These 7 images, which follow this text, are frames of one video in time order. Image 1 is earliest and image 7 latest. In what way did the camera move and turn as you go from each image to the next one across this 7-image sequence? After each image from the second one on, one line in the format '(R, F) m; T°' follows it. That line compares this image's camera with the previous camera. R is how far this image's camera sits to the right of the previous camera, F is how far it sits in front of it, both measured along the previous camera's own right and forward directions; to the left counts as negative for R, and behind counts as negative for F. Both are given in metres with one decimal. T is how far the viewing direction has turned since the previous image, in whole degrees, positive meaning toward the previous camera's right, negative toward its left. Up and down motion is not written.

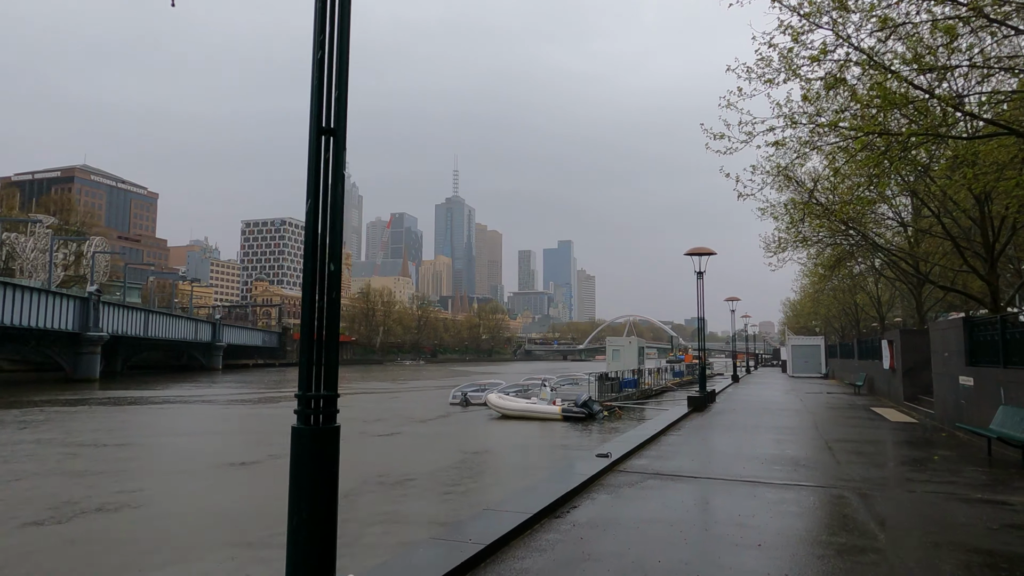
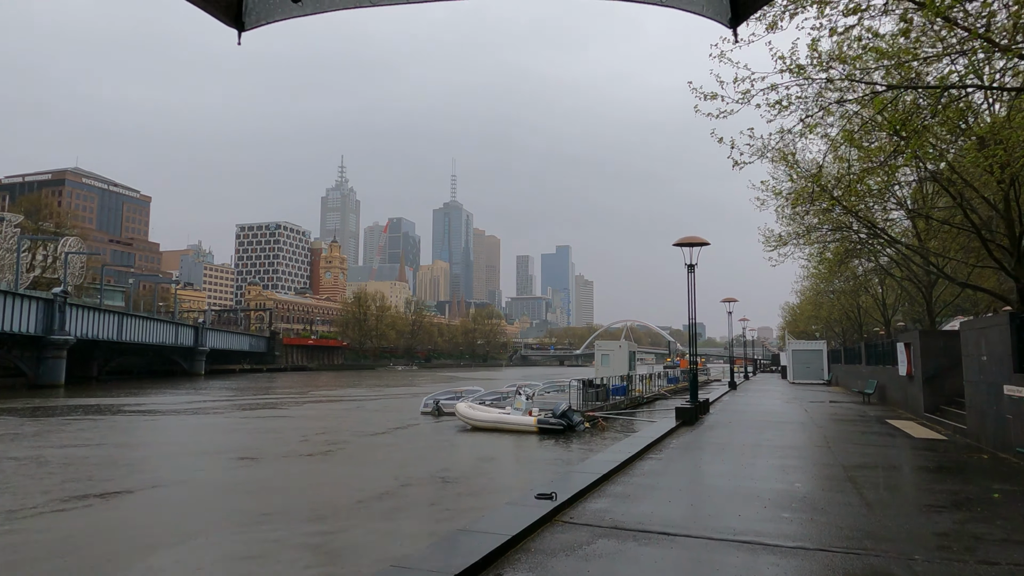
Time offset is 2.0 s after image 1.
(+0.8, +2.2) m; 0°
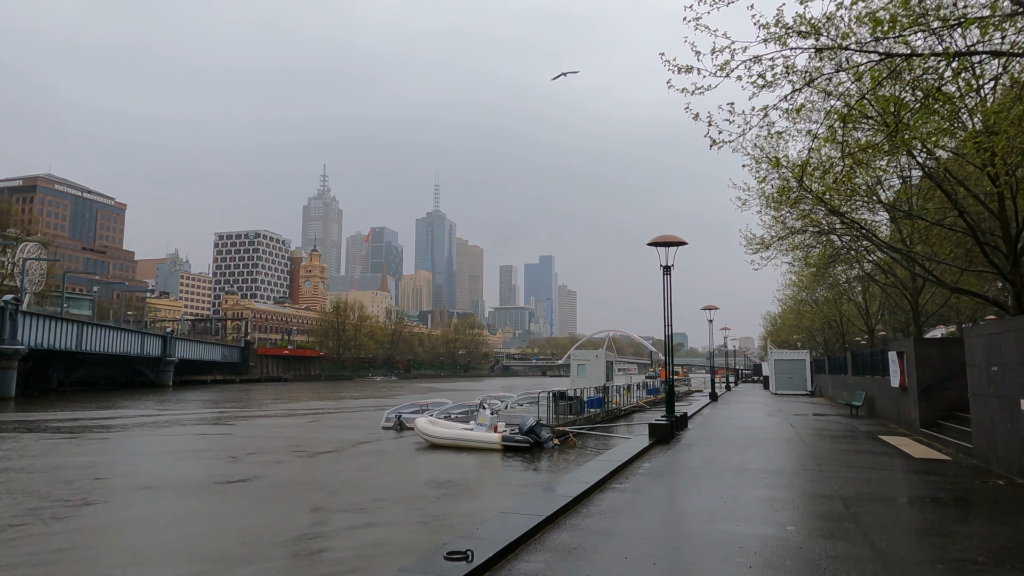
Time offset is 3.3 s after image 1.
(+0.5, +1.5) m; +1°
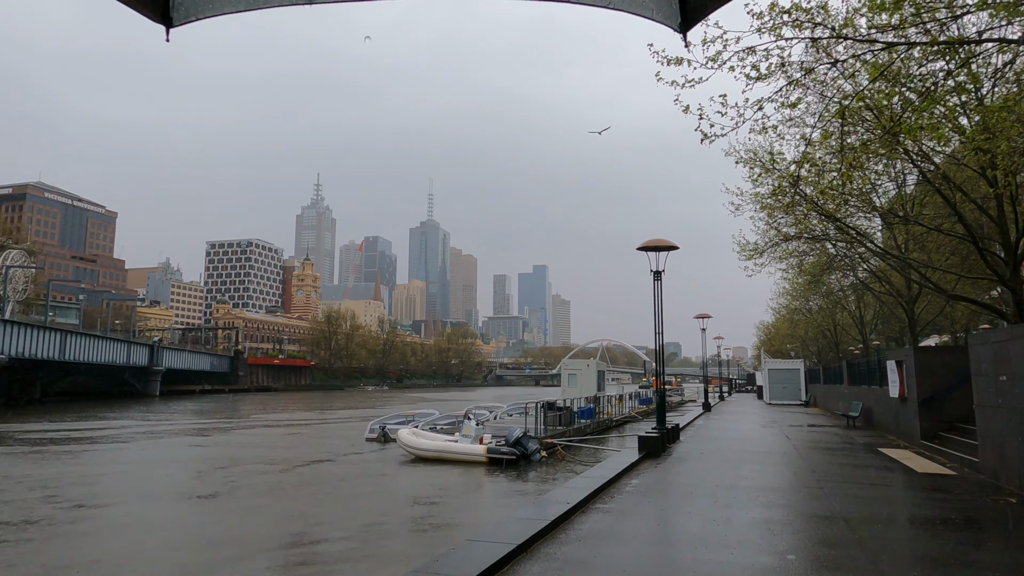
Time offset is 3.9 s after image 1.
(+0.2, +0.6) m; +1°
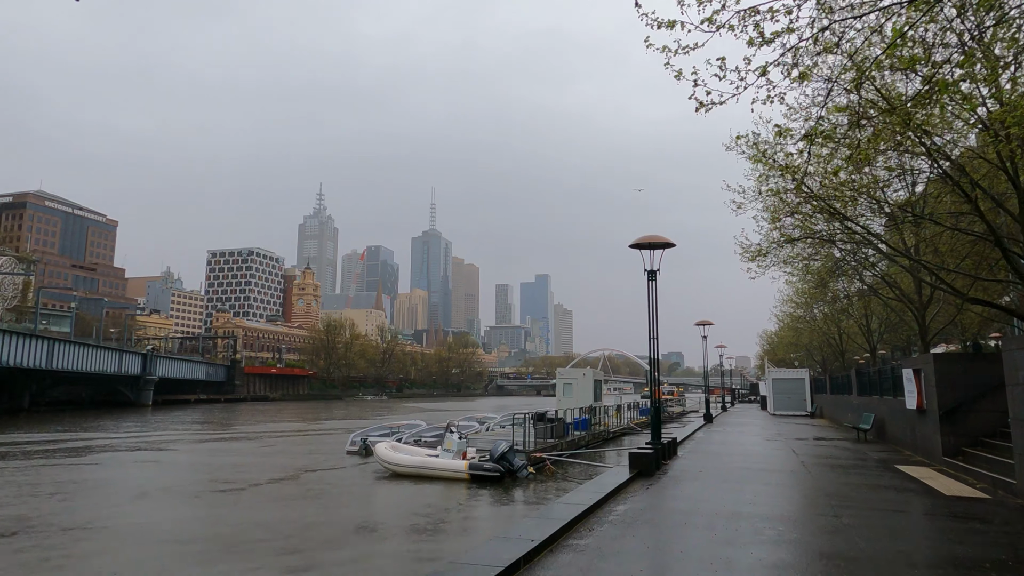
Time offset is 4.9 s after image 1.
(+0.4, +1.2) m; 0°
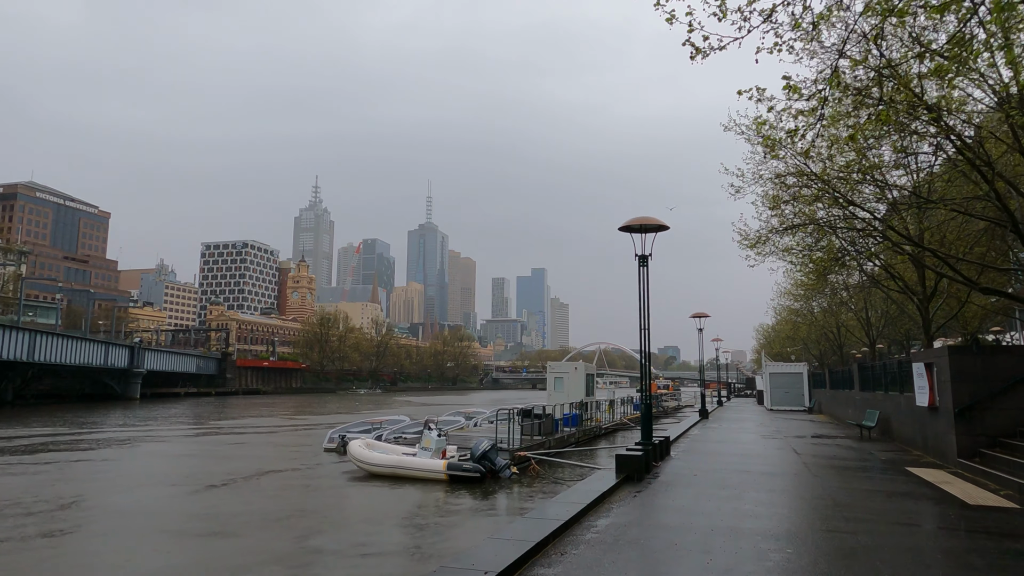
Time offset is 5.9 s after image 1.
(+0.3, +1.0) m; 0°
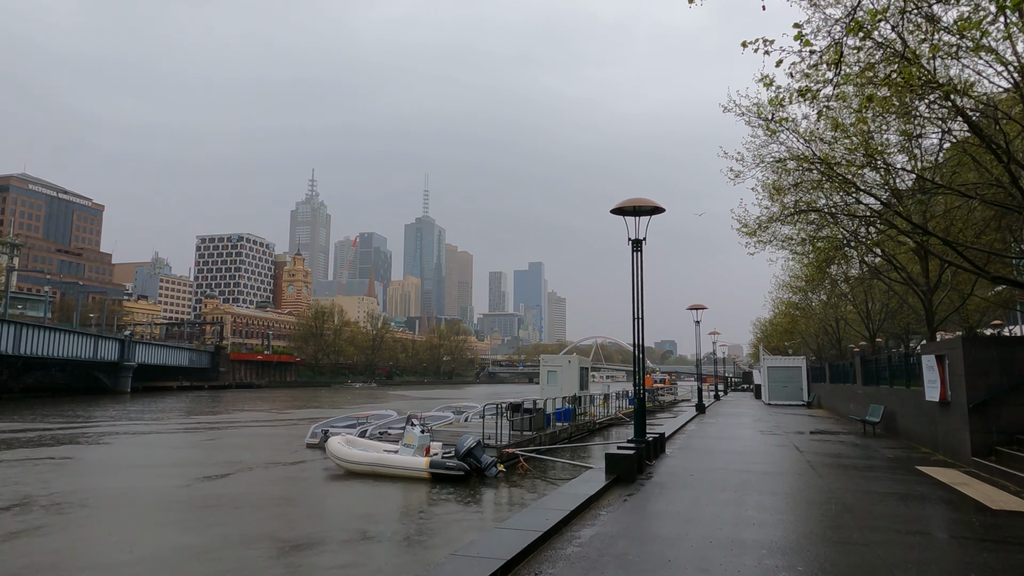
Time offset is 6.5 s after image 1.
(+0.2, +0.8) m; 0°
